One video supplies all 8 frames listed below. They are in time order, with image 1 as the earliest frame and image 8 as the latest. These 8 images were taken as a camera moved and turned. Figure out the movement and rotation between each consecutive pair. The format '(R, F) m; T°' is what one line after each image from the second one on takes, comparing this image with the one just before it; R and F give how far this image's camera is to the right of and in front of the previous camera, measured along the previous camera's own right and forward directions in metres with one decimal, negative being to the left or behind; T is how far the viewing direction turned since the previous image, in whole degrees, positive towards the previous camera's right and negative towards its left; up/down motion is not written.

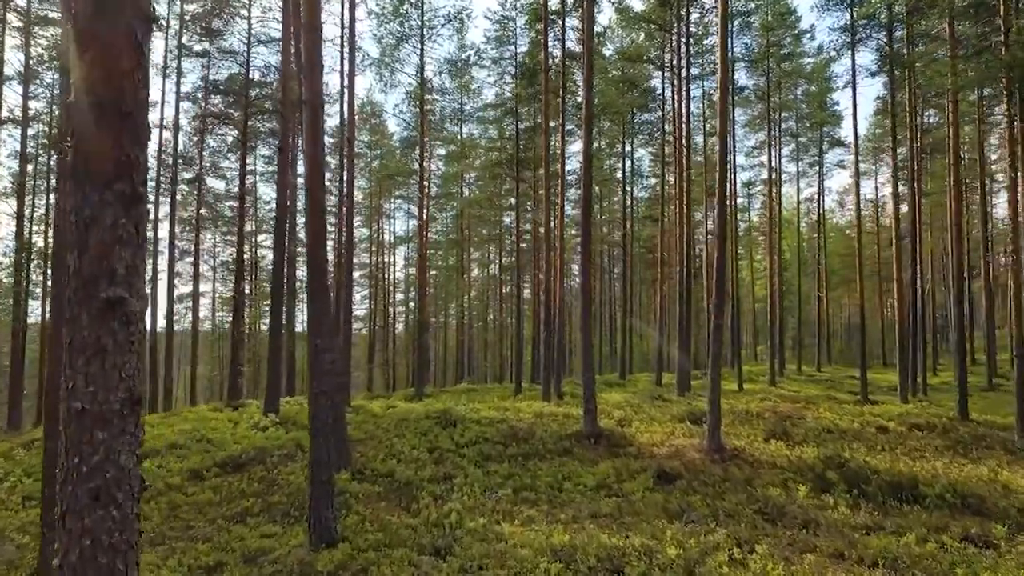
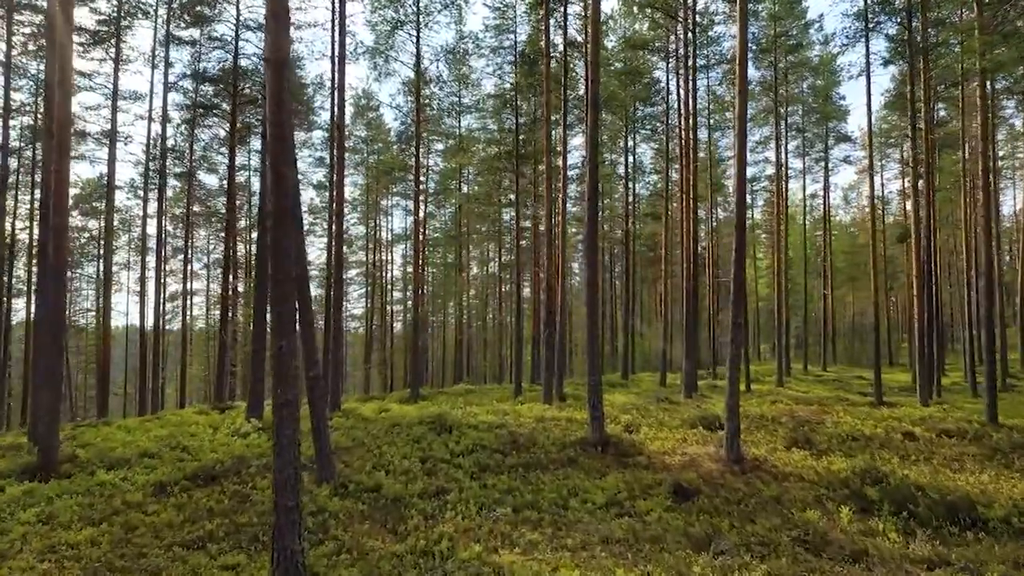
(0.0, +0.8) m; 0°
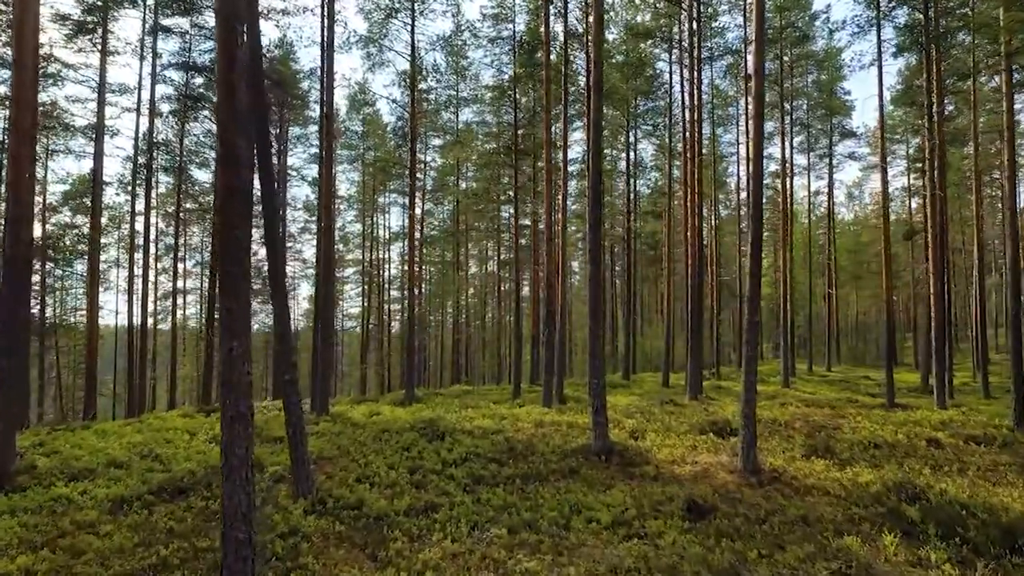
(0.0, +0.7) m; 0°
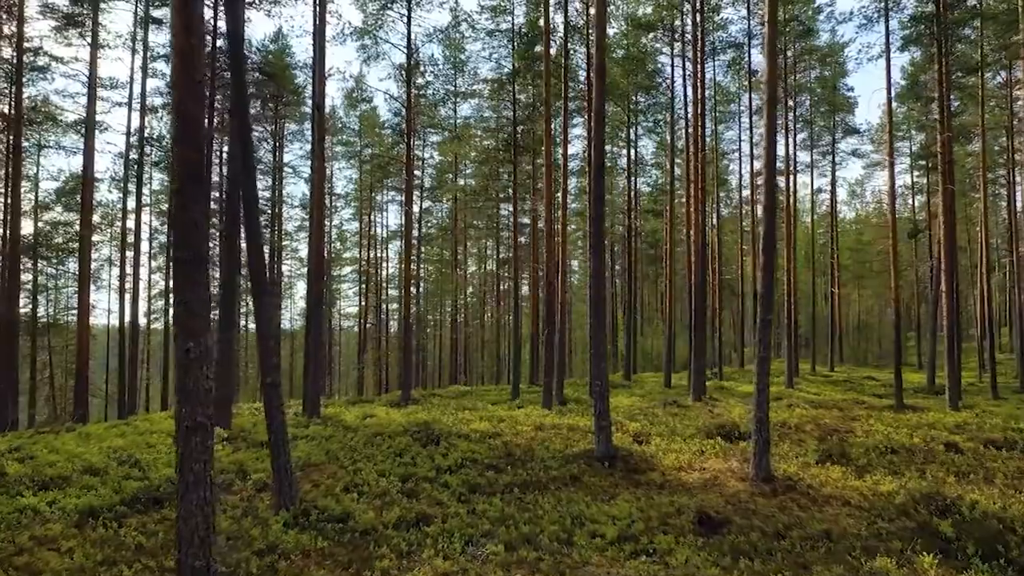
(0.0, +0.5) m; 0°
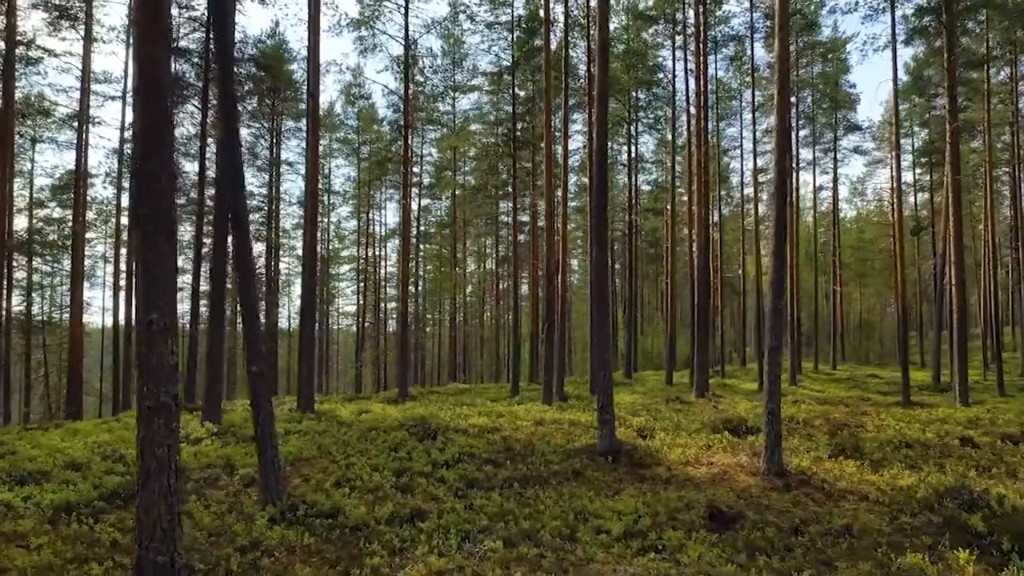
(0.0, +0.4) m; 0°
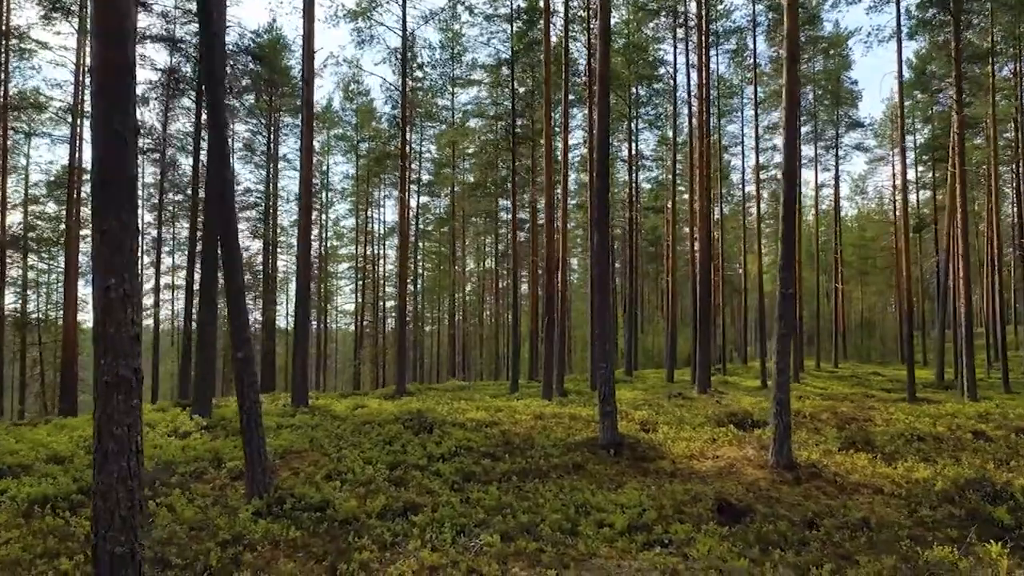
(0.0, +0.3) m; 0°
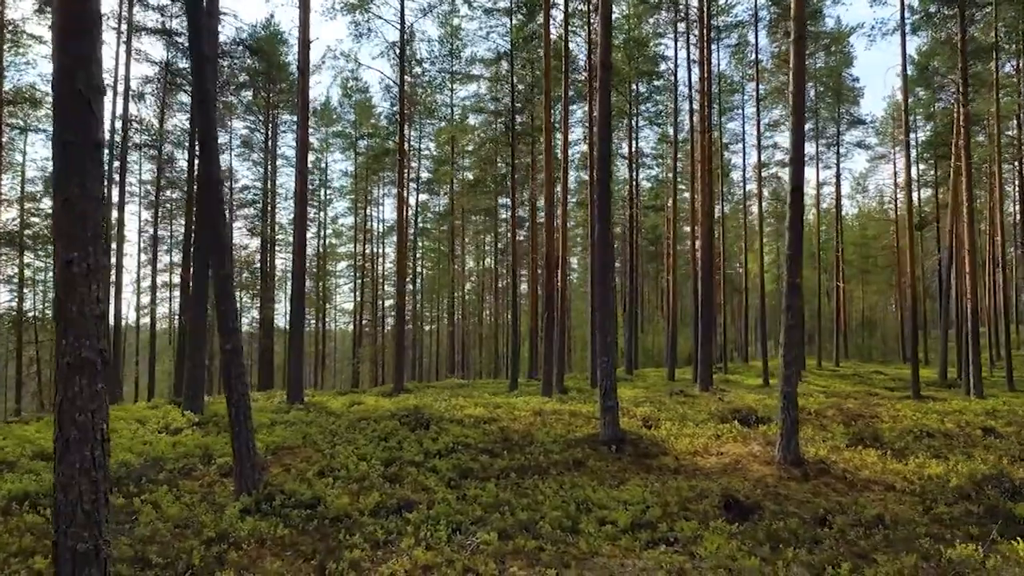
(0.0, +0.2) m; 0°
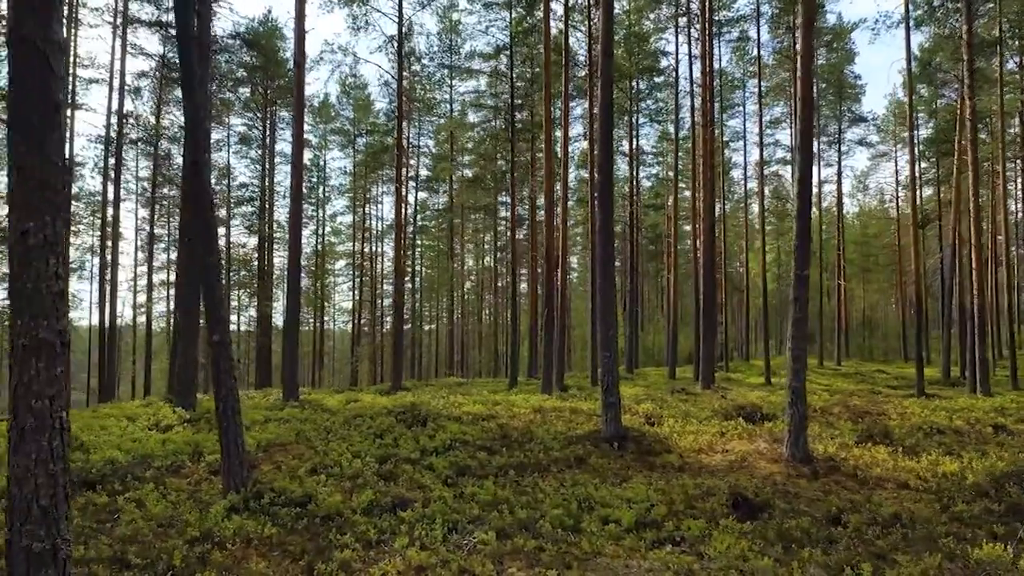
(0.0, +0.2) m; 0°
